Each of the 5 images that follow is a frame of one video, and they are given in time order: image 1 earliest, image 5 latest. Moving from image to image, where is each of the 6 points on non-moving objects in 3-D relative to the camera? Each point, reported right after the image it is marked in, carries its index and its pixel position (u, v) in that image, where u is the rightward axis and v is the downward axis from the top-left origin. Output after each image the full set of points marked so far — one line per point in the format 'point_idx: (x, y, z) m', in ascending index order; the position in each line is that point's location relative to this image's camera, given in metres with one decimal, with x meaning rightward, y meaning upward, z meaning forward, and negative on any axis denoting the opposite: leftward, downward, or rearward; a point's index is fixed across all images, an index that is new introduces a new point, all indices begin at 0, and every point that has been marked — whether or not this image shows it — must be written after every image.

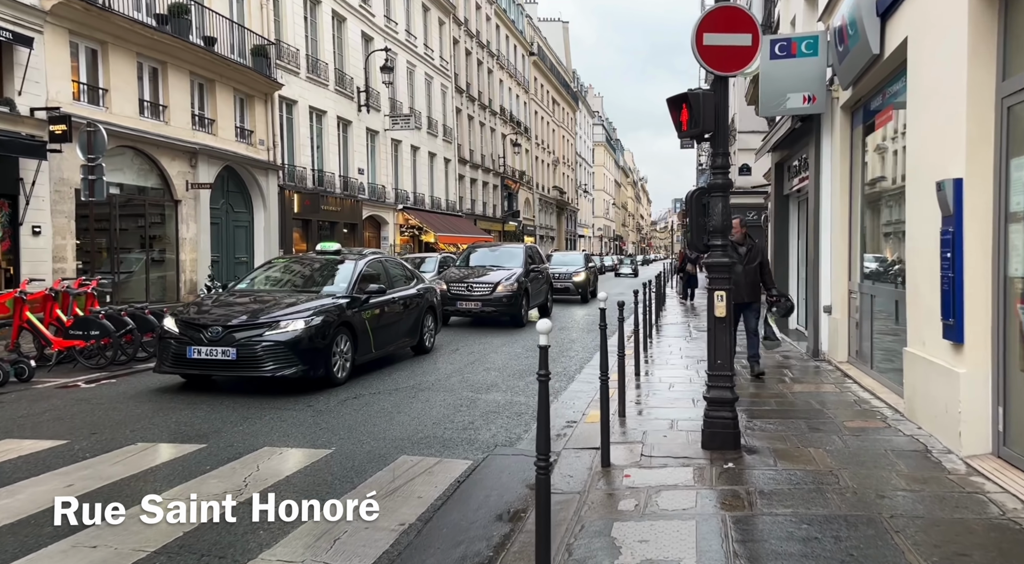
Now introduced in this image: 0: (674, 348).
0: (+2.4, -1.0, +11.1) m
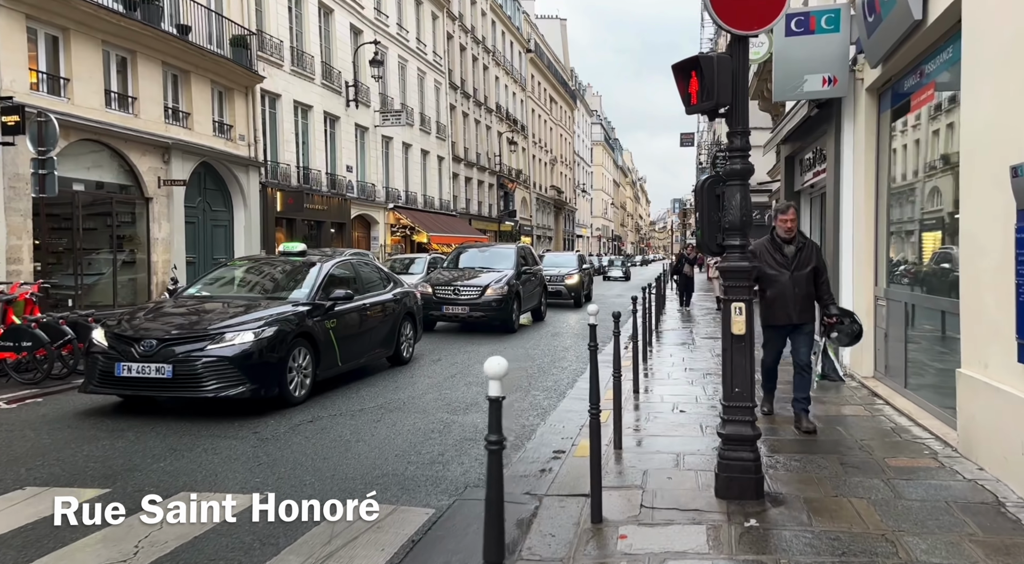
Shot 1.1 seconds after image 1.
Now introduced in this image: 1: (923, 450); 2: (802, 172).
0: (+2.2, -1.0, +10.1) m
1: (+2.7, -1.1, +5.0) m
2: (+4.4, +1.7, +11.4) m
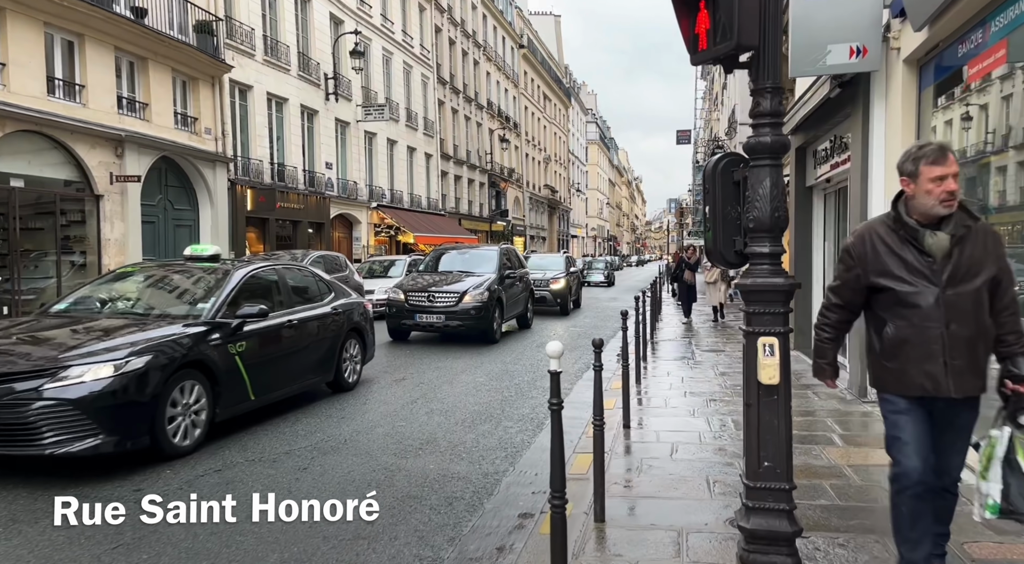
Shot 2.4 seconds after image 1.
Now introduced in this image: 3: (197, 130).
0: (+1.9, -1.1, +8.8) m
1: (+2.4, -1.2, +3.7) m
2: (+4.1, +1.6, +10.1) m
3: (-7.8, +3.8, +18.7) m
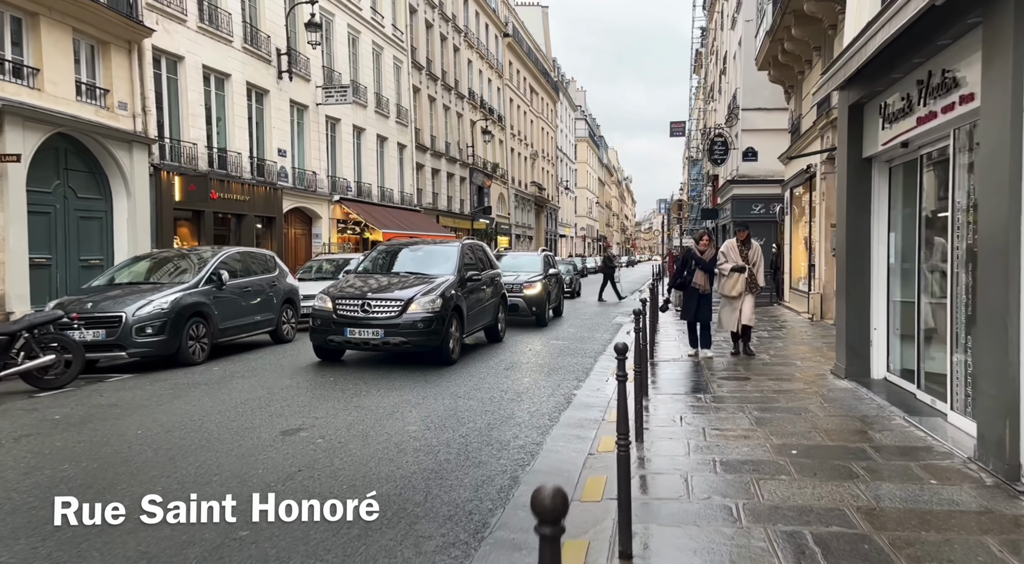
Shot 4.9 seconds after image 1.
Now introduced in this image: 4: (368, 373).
0: (+1.4, -1.2, +6.0) m
1: (+2.0, -1.3, +0.8) m
2: (+3.6, +1.5, +7.3) m
3: (-8.4, +3.7, +15.7) m
4: (-1.7, -1.1, +9.2) m
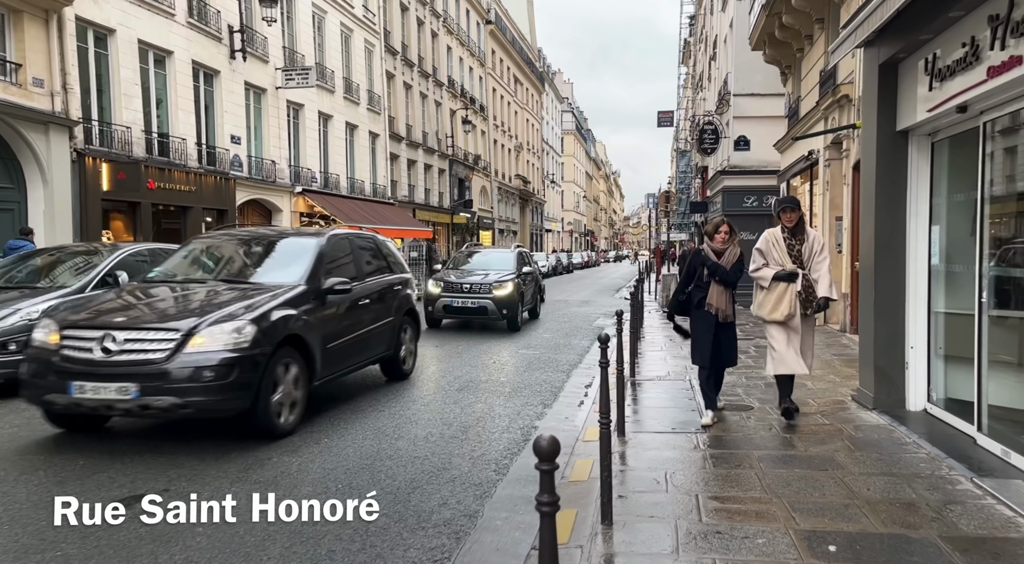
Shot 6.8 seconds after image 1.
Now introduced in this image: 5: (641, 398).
0: (+1.0, -1.3, +4.3) m
1: (+1.6, -1.4, -0.8) m
2: (+3.1, +1.5, +5.6) m
3: (-9.0, +3.7, +13.8) m
4: (-2.2, -1.2, +7.5) m
5: (+1.3, -1.1, +7.5) m
